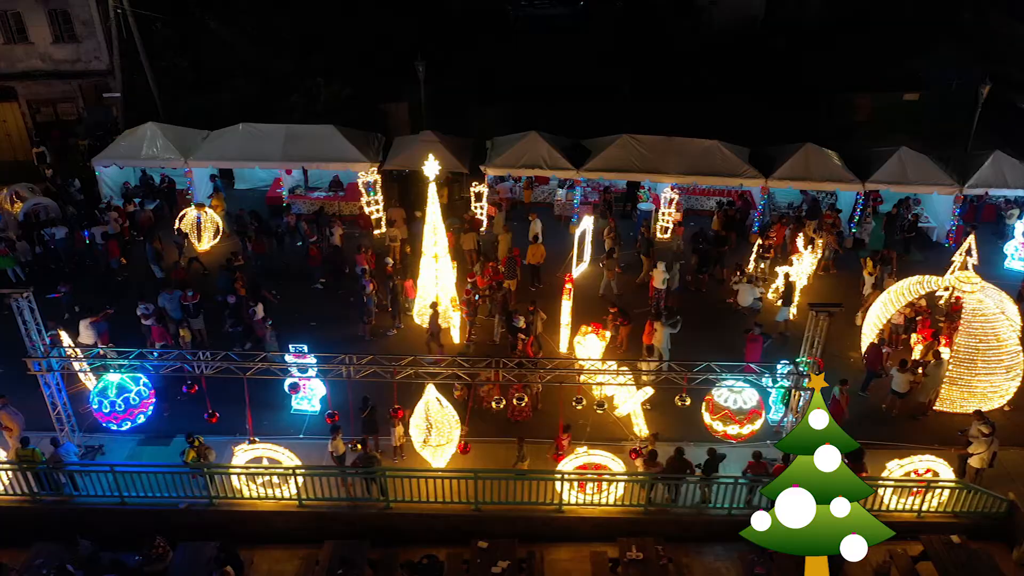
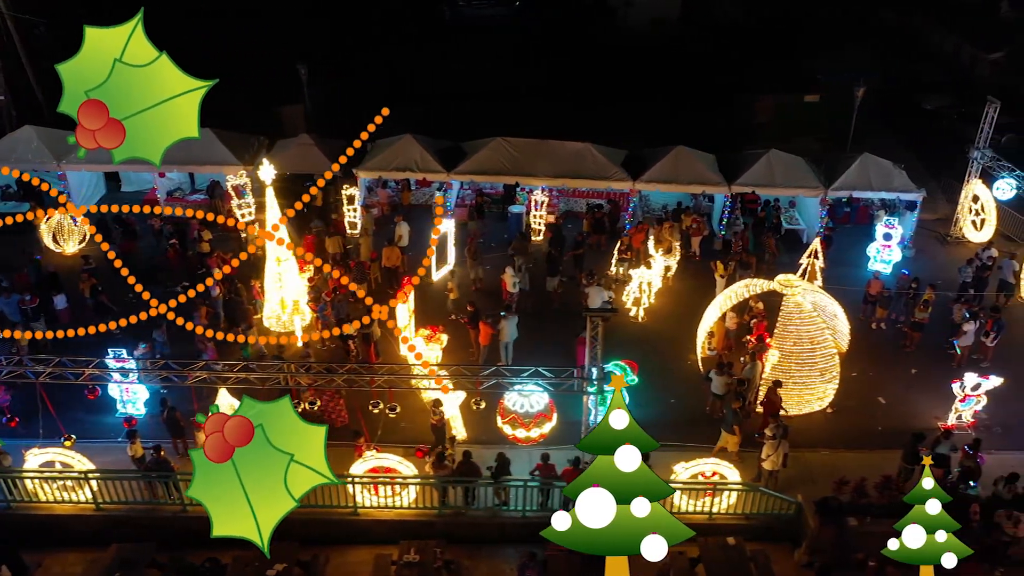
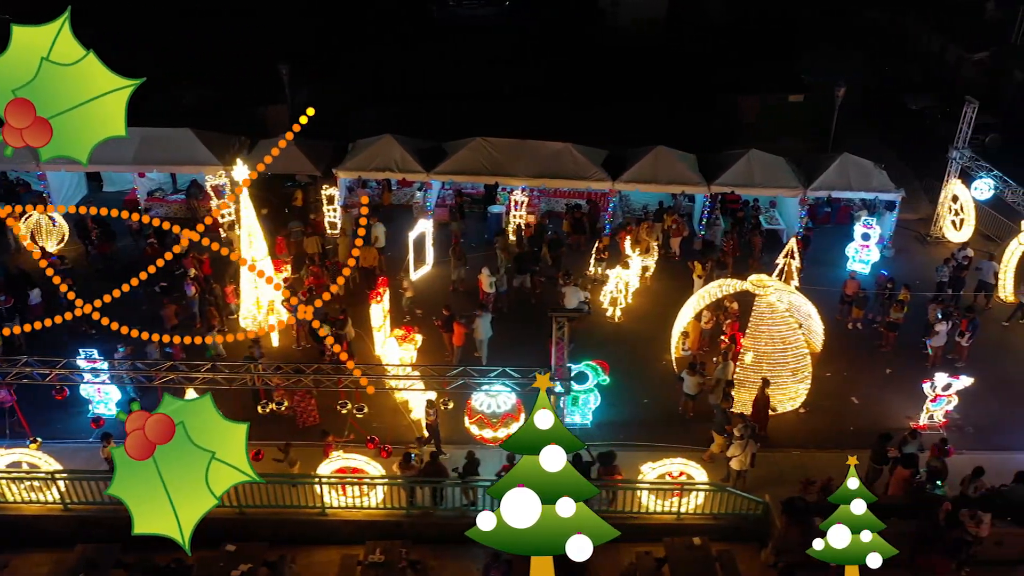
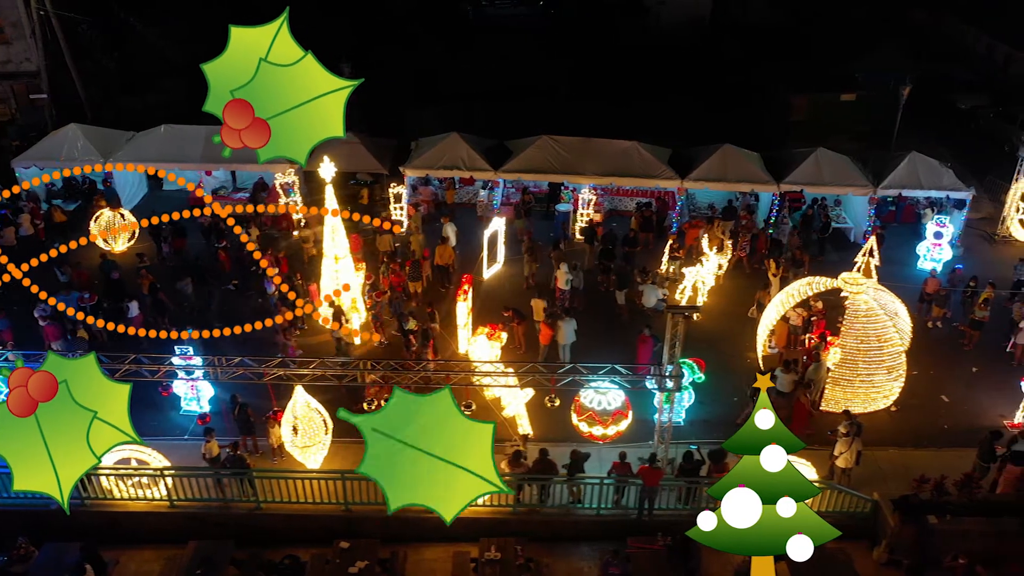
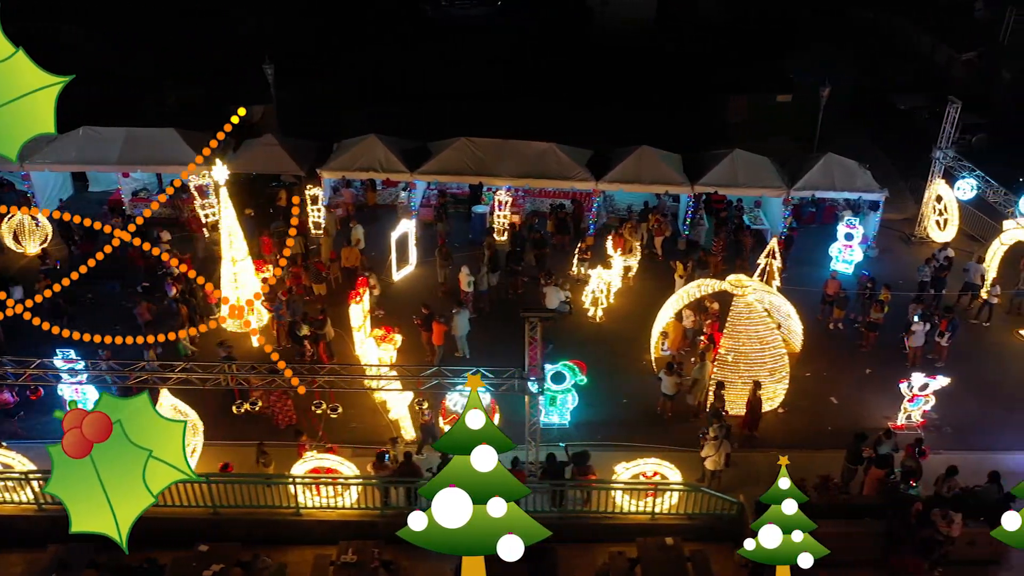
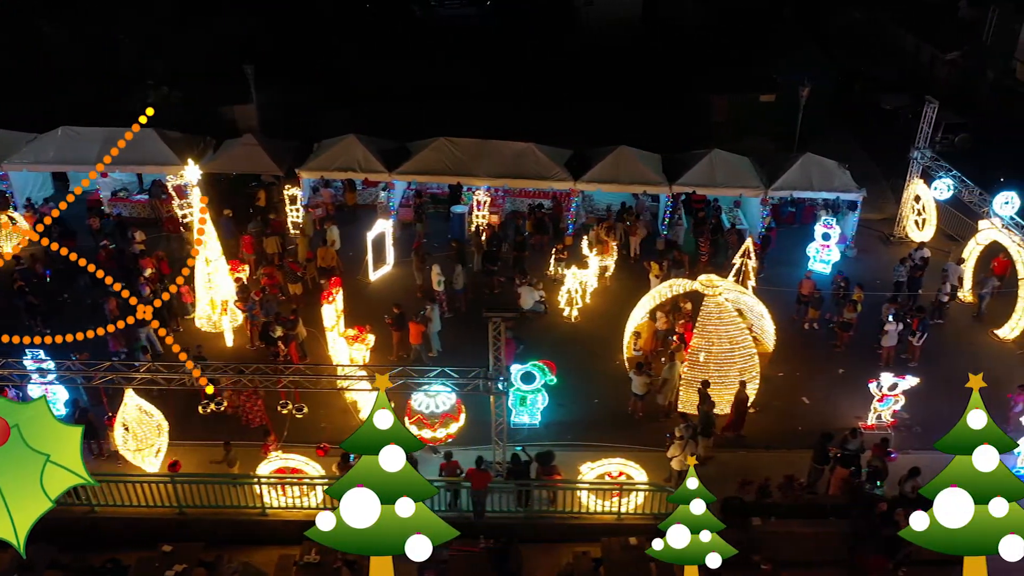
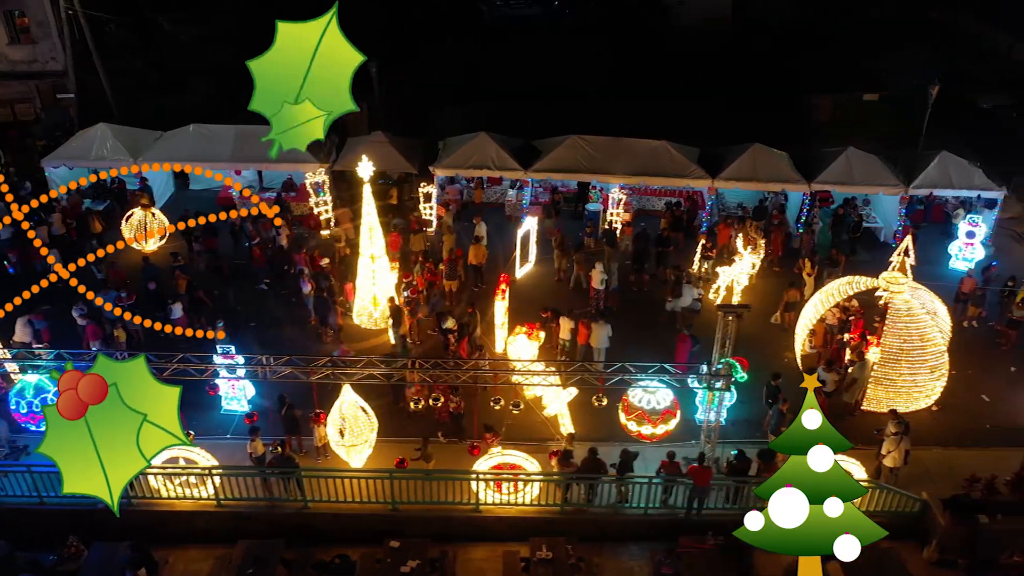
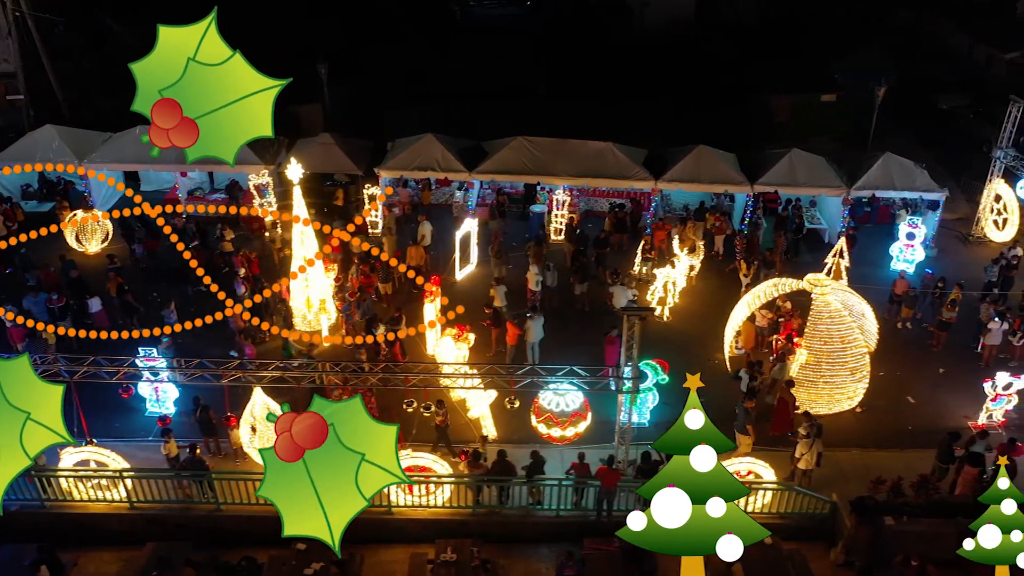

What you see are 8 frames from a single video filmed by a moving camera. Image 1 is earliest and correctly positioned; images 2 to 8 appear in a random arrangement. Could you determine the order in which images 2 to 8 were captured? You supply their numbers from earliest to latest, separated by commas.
7, 4, 8, 2, 3, 5, 6
